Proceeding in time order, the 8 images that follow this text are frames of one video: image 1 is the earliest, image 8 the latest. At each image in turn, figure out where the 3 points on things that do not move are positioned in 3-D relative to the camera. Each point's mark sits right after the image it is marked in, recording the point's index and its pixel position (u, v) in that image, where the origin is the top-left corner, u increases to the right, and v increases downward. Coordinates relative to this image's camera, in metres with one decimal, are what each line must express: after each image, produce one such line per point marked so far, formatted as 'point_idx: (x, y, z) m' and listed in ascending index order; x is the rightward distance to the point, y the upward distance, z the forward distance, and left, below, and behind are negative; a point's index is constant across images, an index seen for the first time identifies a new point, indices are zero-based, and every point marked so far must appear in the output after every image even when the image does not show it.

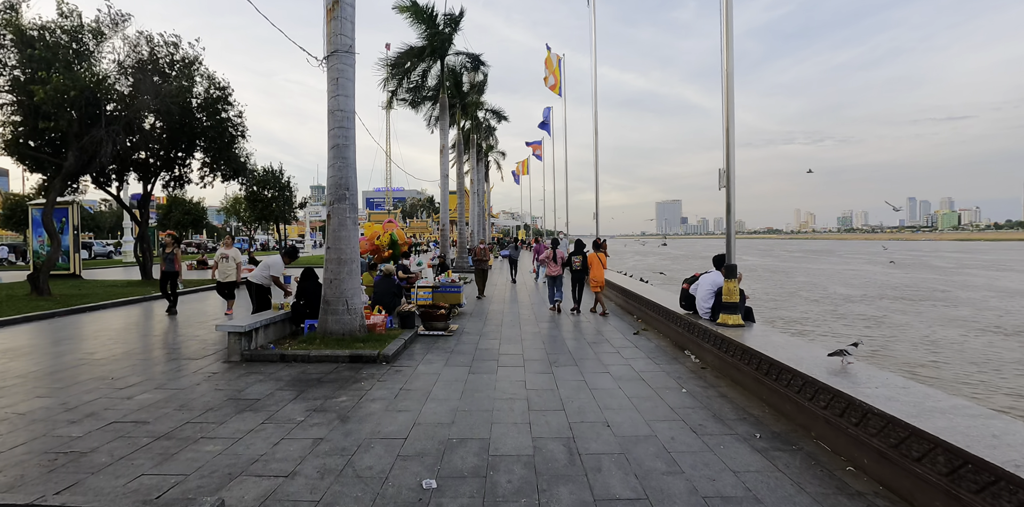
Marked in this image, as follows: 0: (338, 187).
0: (-2.6, +1.0, +7.1) m
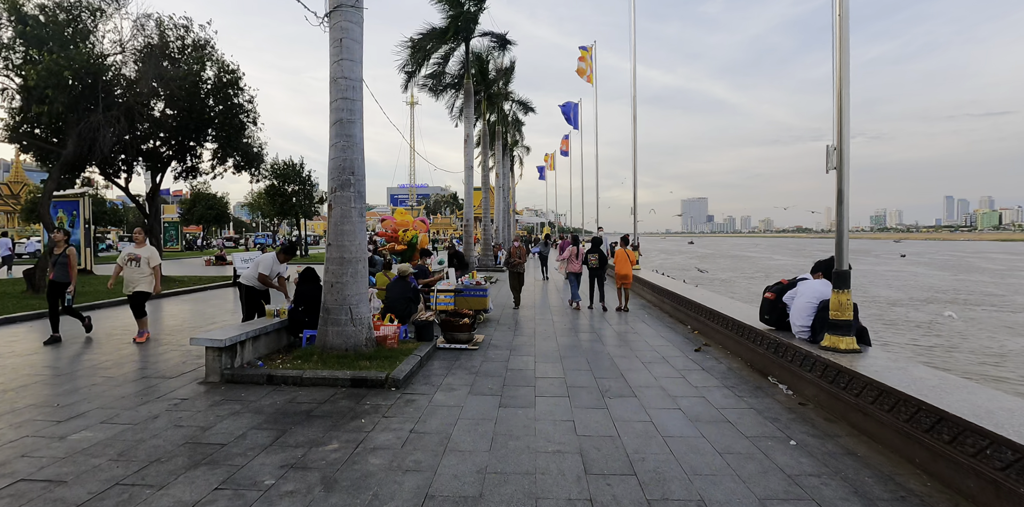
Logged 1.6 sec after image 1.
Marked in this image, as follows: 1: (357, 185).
0: (-2.1, +1.0, +5.9) m
1: (-1.9, +0.9, +5.9) m
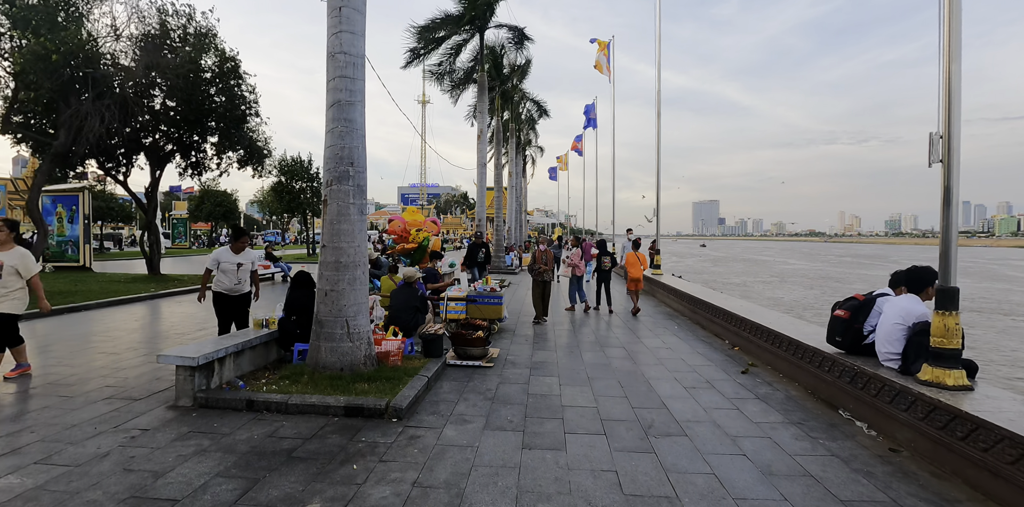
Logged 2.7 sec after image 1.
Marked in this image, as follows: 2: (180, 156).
0: (-1.8, +1.0, +5.1) m
1: (-1.7, +0.8, +5.1) m
2: (-11.7, +3.4, +16.8) m
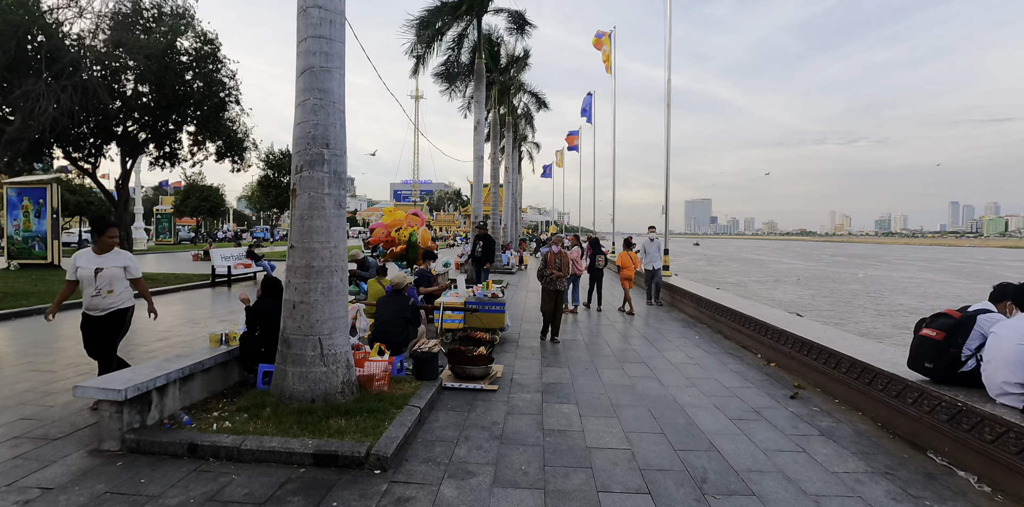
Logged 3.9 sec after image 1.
0: (-1.7, +1.0, +4.1) m
1: (-1.6, +0.8, +4.2) m
2: (-11.7, +3.5, +15.7) m
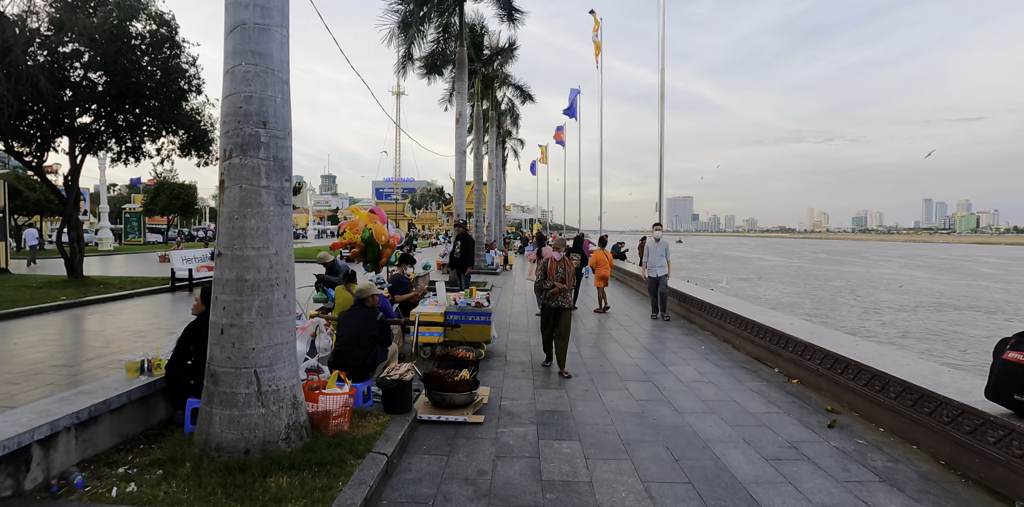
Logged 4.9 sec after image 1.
0: (-1.8, +0.9, +3.2) m
1: (-1.6, +0.7, +3.3) m
2: (-12.2, +3.4, +14.4) m
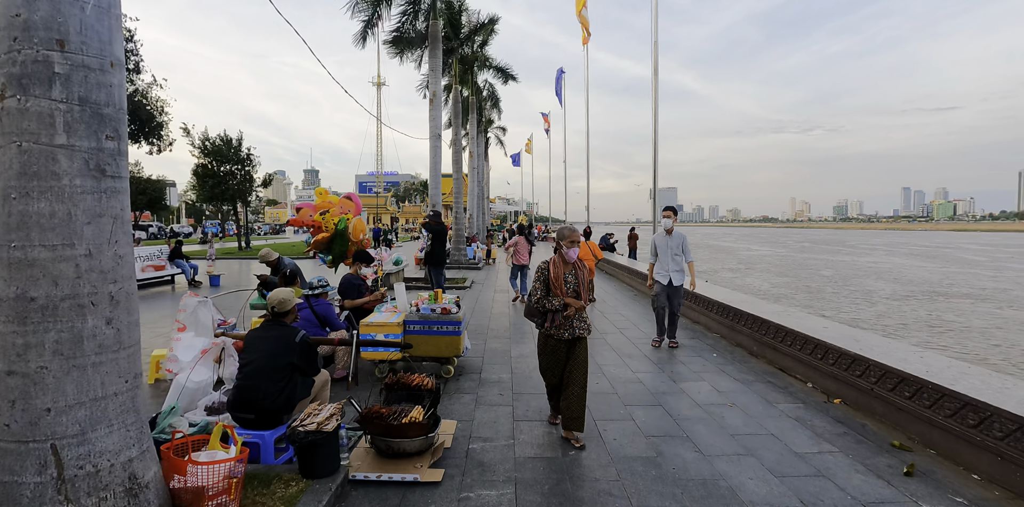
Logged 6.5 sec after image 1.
0: (-2.0, +0.9, +1.9) m
1: (-1.8, +0.7, +2.0) m
2: (-12.7, +3.5, +12.9) m
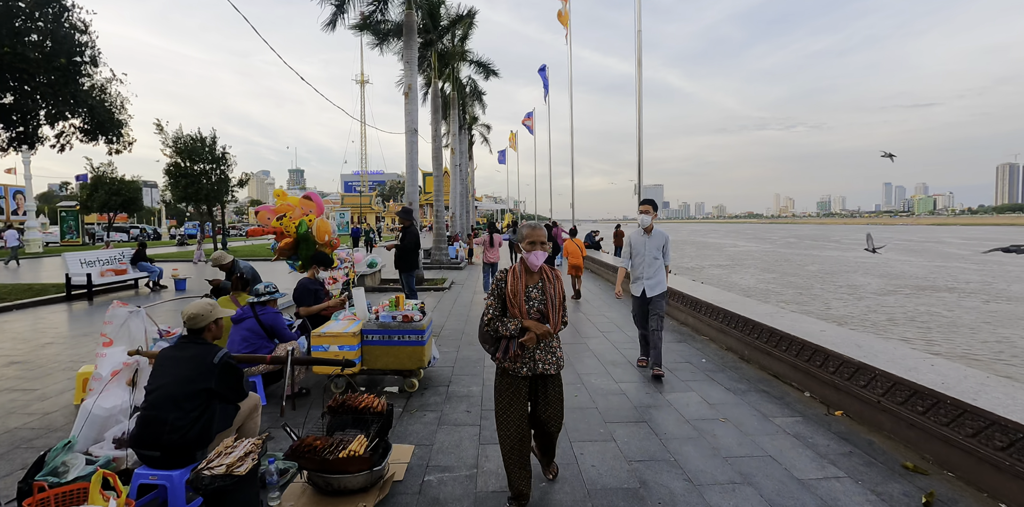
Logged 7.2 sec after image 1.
0: (-2.2, +0.9, +1.4) m
1: (-2.1, +0.7, +1.5) m
2: (-13.2, +3.3, +12.1) m
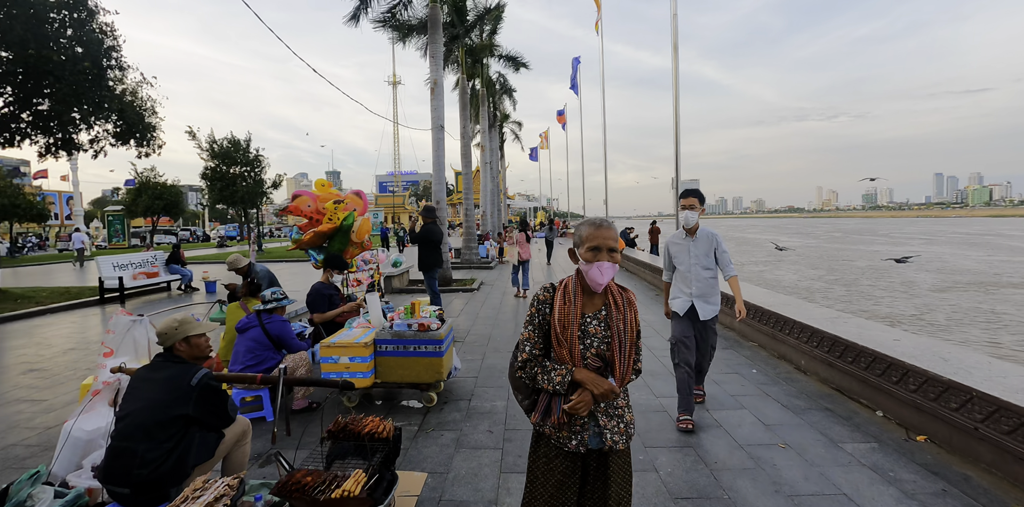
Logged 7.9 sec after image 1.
0: (-2.2, +0.8, +1.1) m
1: (-2.0, +0.7, +1.2) m
2: (-12.5, +3.2, +12.4) m
